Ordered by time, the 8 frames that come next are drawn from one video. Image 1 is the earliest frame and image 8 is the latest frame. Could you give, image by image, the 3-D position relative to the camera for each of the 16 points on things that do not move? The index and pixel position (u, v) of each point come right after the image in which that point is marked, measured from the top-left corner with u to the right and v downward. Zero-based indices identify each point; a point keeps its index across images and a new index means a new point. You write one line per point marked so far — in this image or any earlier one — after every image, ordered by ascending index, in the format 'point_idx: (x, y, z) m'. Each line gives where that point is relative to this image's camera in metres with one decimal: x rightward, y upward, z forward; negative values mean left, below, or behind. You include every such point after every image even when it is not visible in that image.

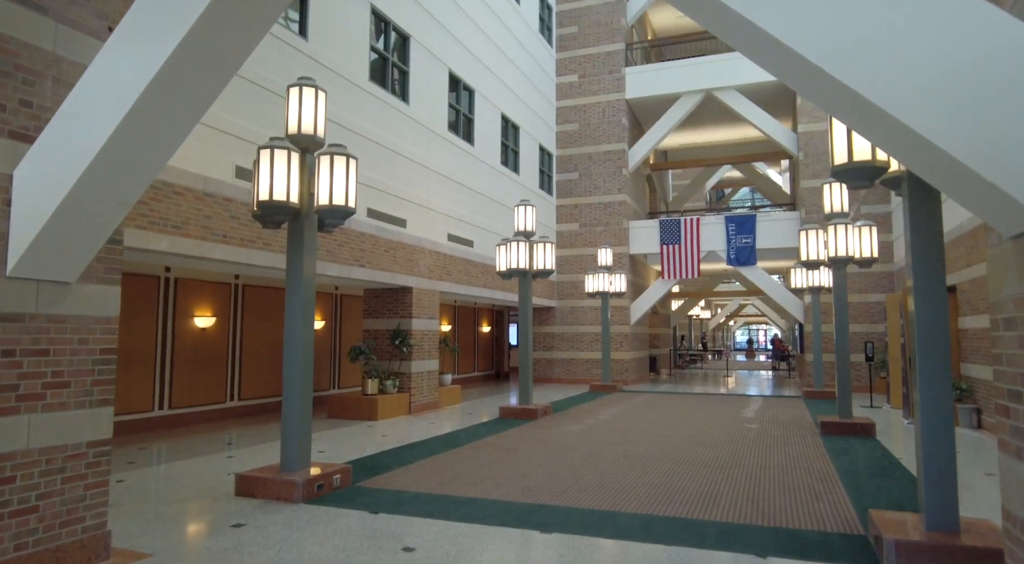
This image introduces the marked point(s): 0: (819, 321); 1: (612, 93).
0: (+6.3, -0.8, +14.3) m
1: (+2.9, +5.4, +19.9) m
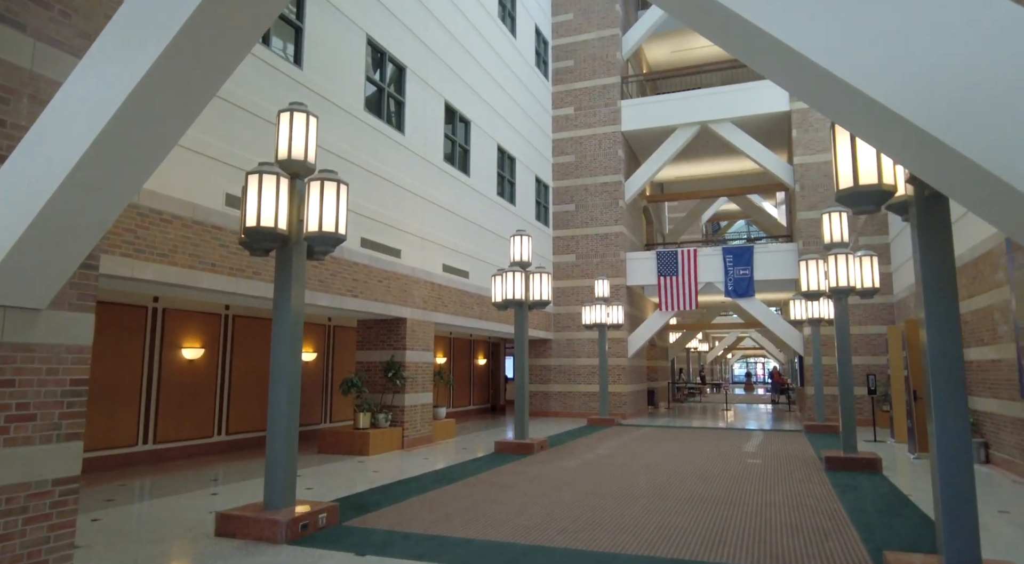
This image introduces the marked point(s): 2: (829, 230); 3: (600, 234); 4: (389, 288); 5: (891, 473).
0: (+6.3, -1.4, +14.1) m
1: (+2.8, +4.5, +19.9) m
2: (+4.8, +0.8, +10.4) m
3: (+2.5, +1.4, +19.4) m
4: (-2.0, -0.1, +11.3) m
5: (+5.0, -2.5, +9.1) m
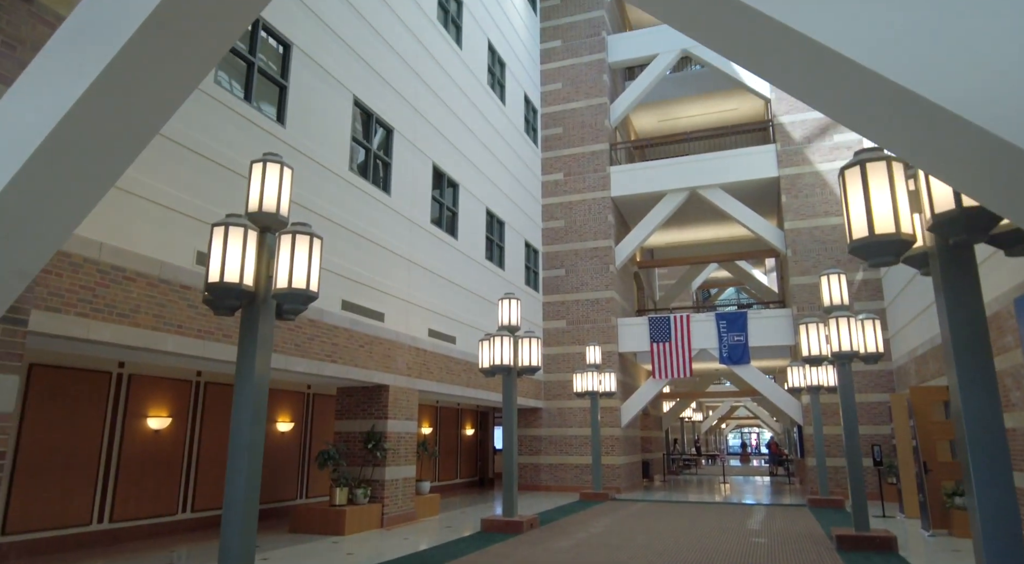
0: (+6.0, -2.7, +13.5) m
1: (+2.5, +2.6, +19.9) m
2: (+4.6, -0.1, +10.1) m
3: (+2.2, -0.5, +19.1) m
4: (-2.2, -1.1, +10.7) m
5: (+4.8, -3.3, +8.4) m
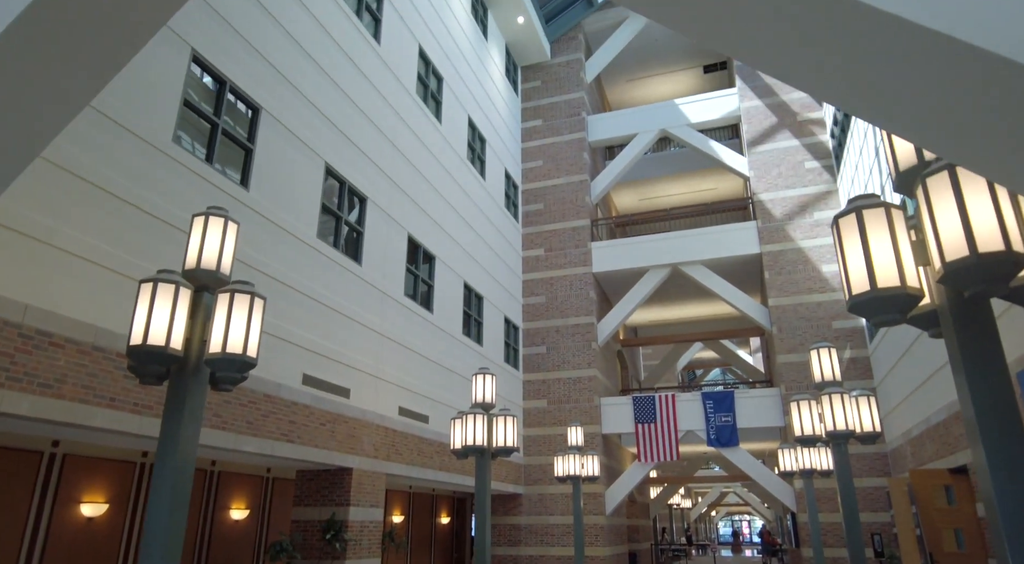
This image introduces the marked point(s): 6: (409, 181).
0: (+5.6, -4.2, +12.7) m
1: (+1.9, +0.4, +19.6) m
2: (+4.2, -1.2, +9.5) m
3: (+1.6, -2.5, +18.4) m
4: (-2.6, -2.2, +10.0) m
5: (+4.5, -4.1, +7.5) m
6: (-2.0, +2.0, +13.7) m
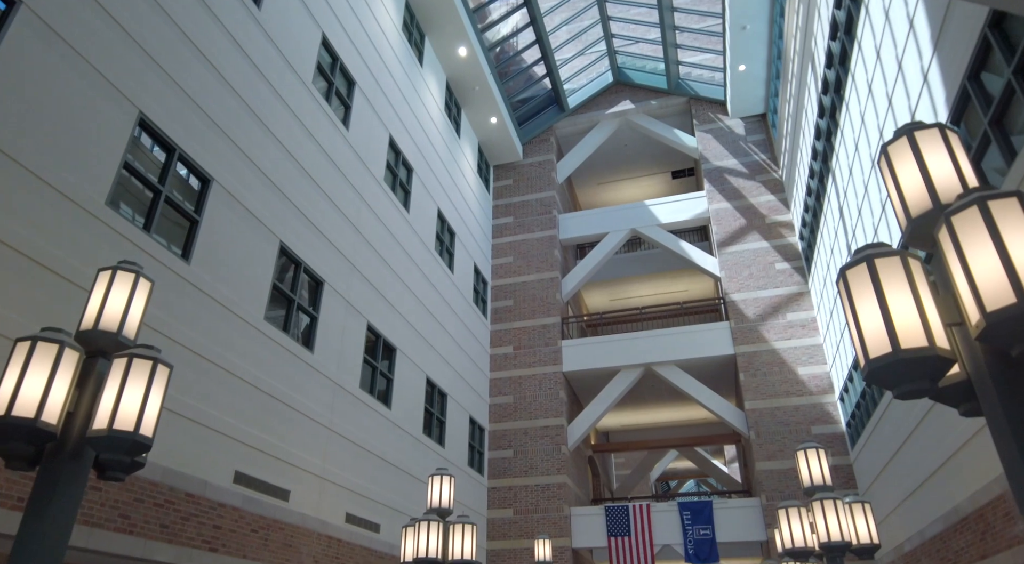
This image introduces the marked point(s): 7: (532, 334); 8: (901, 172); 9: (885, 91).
0: (+4.9, -5.9, +11.5) m
1: (+1.0, -2.3, +18.8) m
2: (+3.7, -2.4, +8.8) m
3: (+0.7, -5.0, +17.2) m
4: (-3.1, -3.3, +8.8) m
5: (+4.0, -5.0, +6.4) m
6: (-2.7, +0.2, +13.1) m
7: (+0.6, -1.5, +19.4) m
8: (+1.9, +0.5, +3.4) m
9: (+5.5, +2.8, +10.3) m
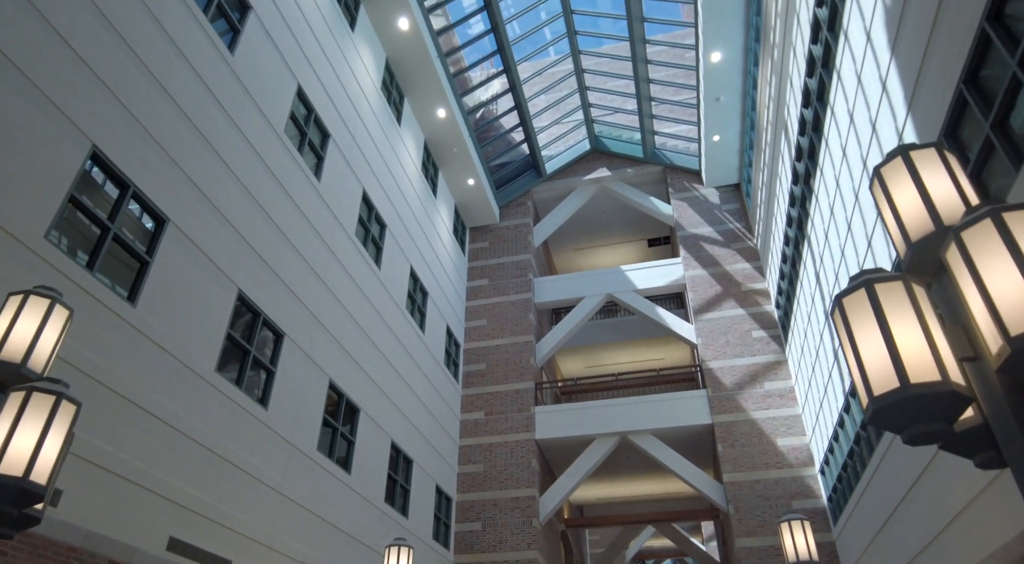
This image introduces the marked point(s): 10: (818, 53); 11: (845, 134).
0: (+4.3, -6.9, +10.6) m
1: (+0.2, -4.0, +18.1) m
2: (+3.3, -3.1, +8.2) m
3: (-0.1, -6.5, +16.2) m
4: (-3.5, -3.8, +7.9) m
5: (+3.6, -5.4, +5.5) m
6: (-3.2, -0.8, +12.6) m
7: (-0.2, -3.2, +18.7) m
8: (+1.8, +0.4, +3.2) m
9: (+5.2, +1.9, +10.3) m
10: (+5.1, +3.8, +11.6) m
11: (+5.2, +2.3, +10.8) m
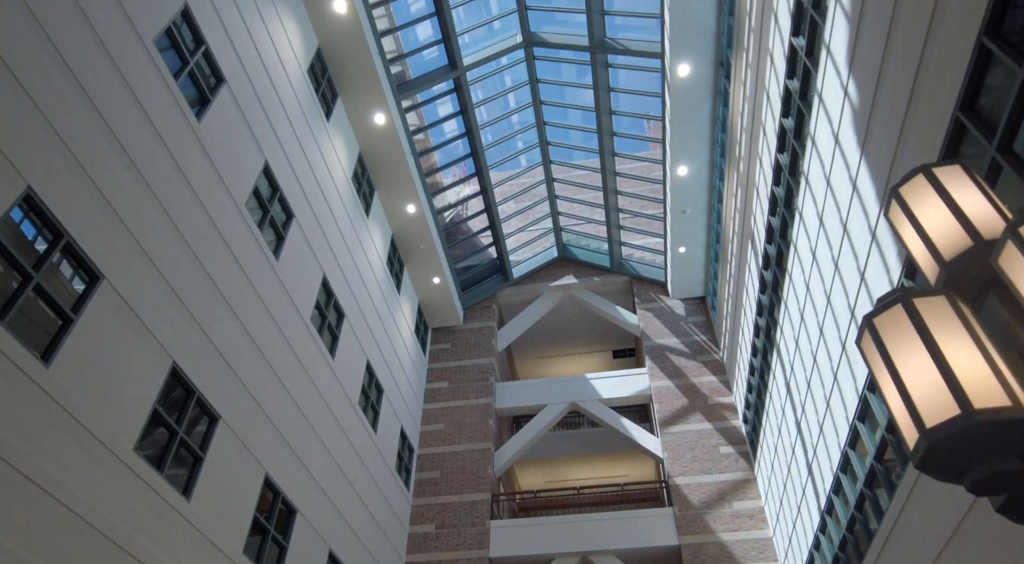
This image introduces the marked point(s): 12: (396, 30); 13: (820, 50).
0: (+3.5, -8.3, +9.0) m
1: (-0.9, -6.5, +16.7) m
2: (+2.7, -4.1, +7.2) m
3: (-1.2, -8.6, +14.4) m
4: (-4.1, -4.4, +6.4) m
5: (+3.1, -6.0, +4.2) m
6: (-3.9, -2.2, +11.6) m
7: (-1.3, -5.8, +17.4) m
8: (+1.6, +0.3, +2.8) m
9: (+4.7, +0.4, +10.2) m
10: (+4.7, +2.1, +11.8) m
11: (+4.7, +0.7, +10.8) m
12: (-2.7, +5.9, +16.2) m
13: (+4.3, +3.3, +9.7) m
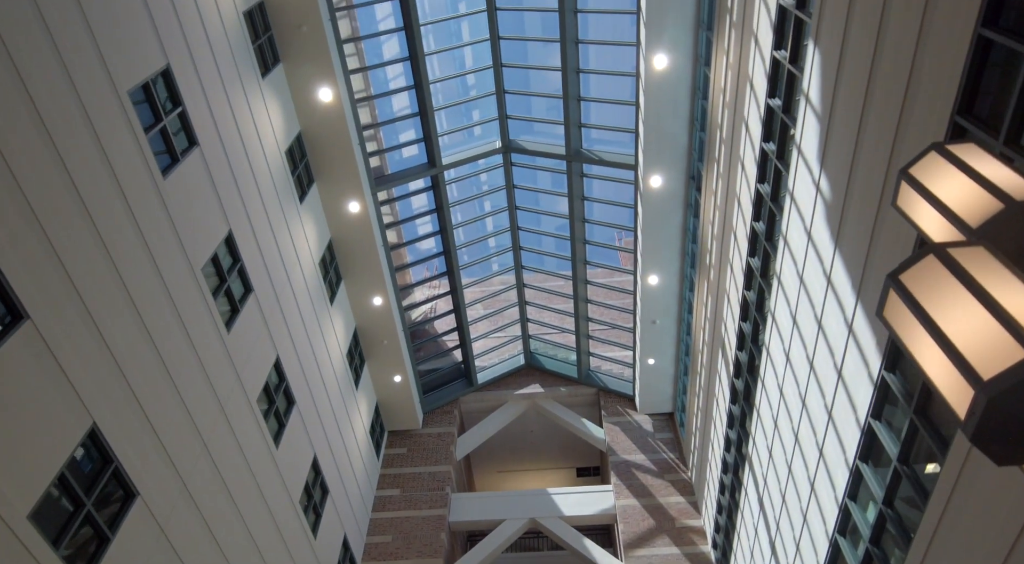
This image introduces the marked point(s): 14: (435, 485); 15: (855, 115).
0: (+2.6, -9.3, +7.1) m
1: (-2.1, -8.6, +14.8) m
2: (+2.2, -4.8, +6.1) m
3: (-2.4, -10.3, +12.1) m
4: (-4.6, -4.6, +5.0) m
5: (+2.6, -6.1, +2.8) m
6: (-4.5, -3.3, +10.5) m
7: (-2.5, -8.0, +15.6) m
8: (+1.5, +0.3, +2.5) m
9: (+4.2, -1.1, +9.9) m
10: (+4.2, +0.3, +11.8) m
11: (+4.2, -0.9, +10.6) m
12: (-3.2, +3.8, +16.5) m
13: (+4.0, +1.9, +10.0) m
14: (-2.1, -5.6, +19.2) m
15: (+3.9, +1.9, +7.8) m
